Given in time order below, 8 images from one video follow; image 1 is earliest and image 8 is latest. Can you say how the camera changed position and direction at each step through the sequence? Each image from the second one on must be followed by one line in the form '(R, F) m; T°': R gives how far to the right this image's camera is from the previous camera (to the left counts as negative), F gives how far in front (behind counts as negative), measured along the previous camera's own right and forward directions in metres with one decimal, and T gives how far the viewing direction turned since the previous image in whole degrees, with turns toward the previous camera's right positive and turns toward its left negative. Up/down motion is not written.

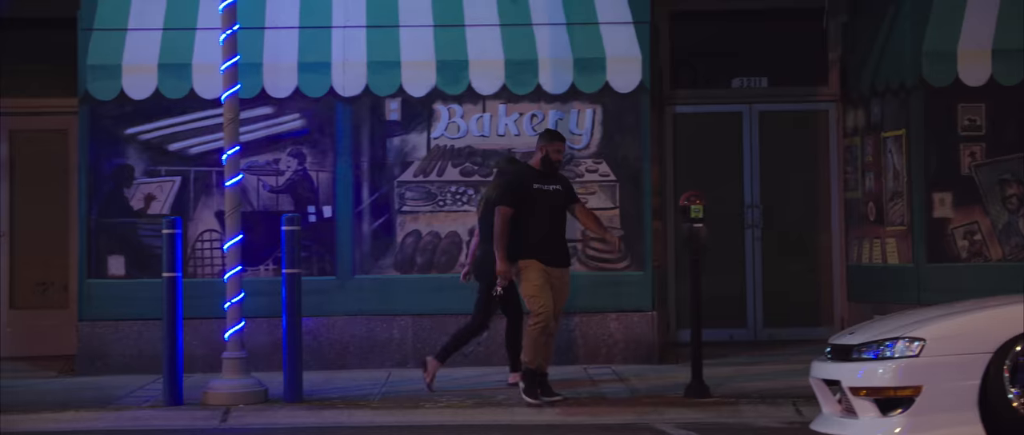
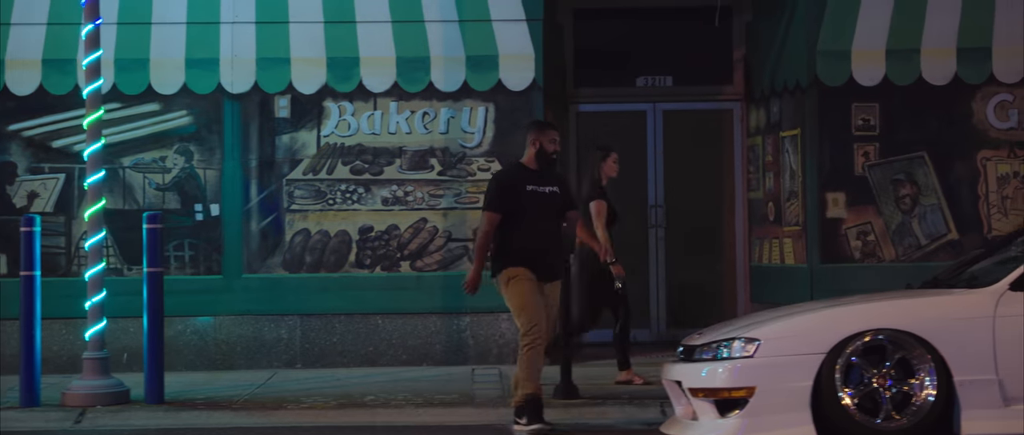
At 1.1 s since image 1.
(+0.8, +0.1) m; +1°
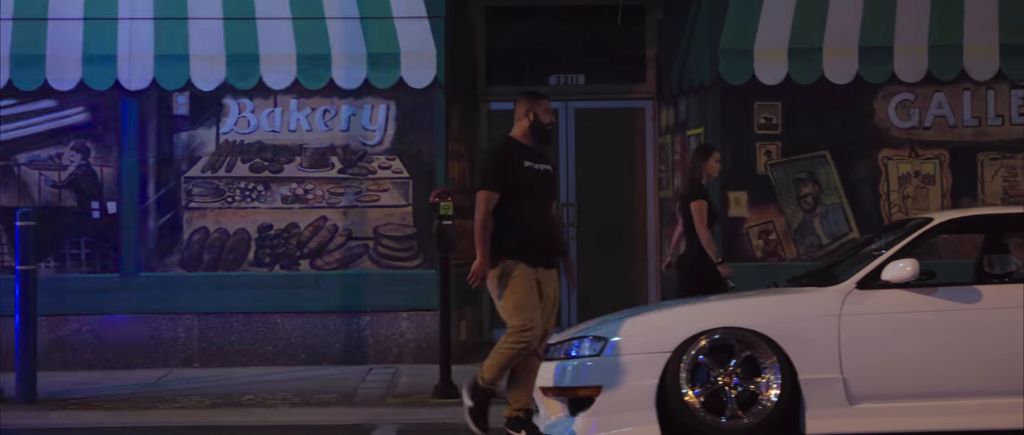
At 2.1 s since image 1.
(+0.7, +0.1) m; +1°
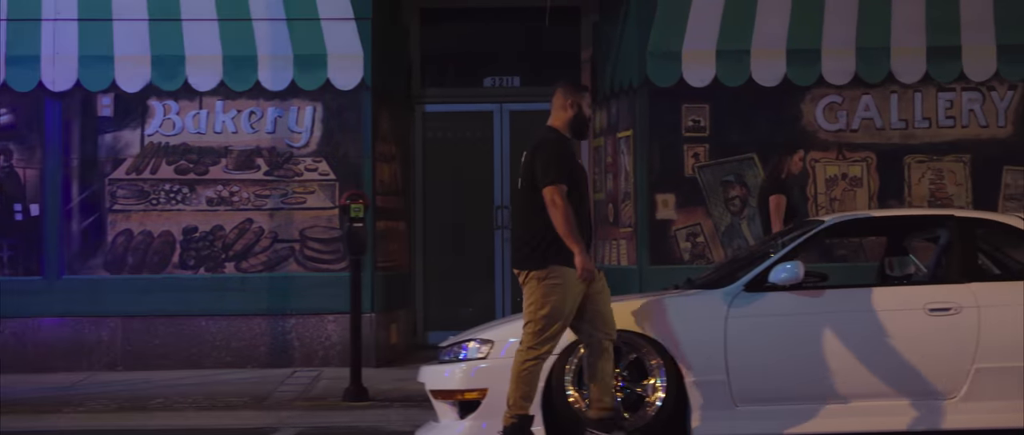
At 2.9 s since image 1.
(+0.5, 0.0) m; +1°
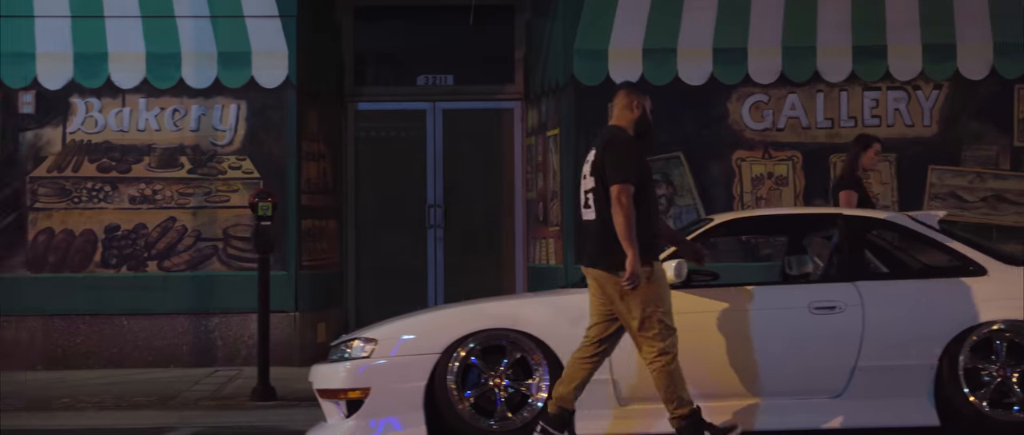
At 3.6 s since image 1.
(+0.5, 0.0) m; +1°
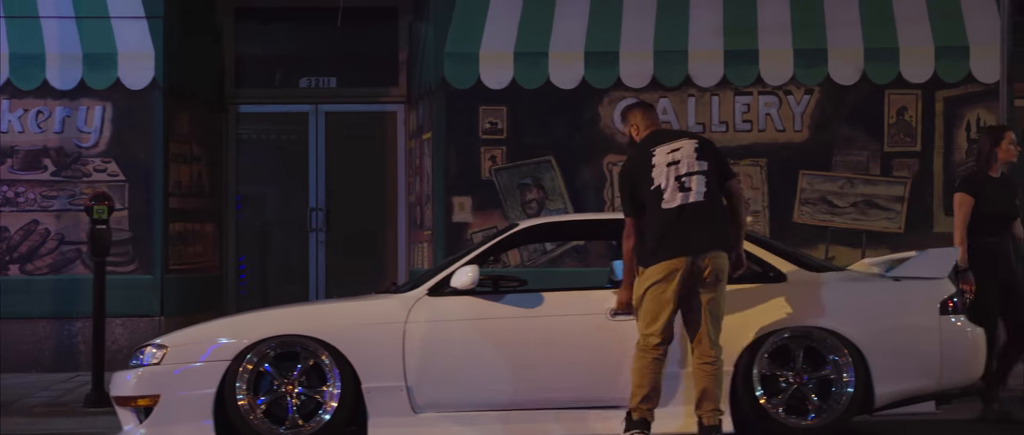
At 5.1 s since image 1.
(+0.9, +0.1) m; +1°
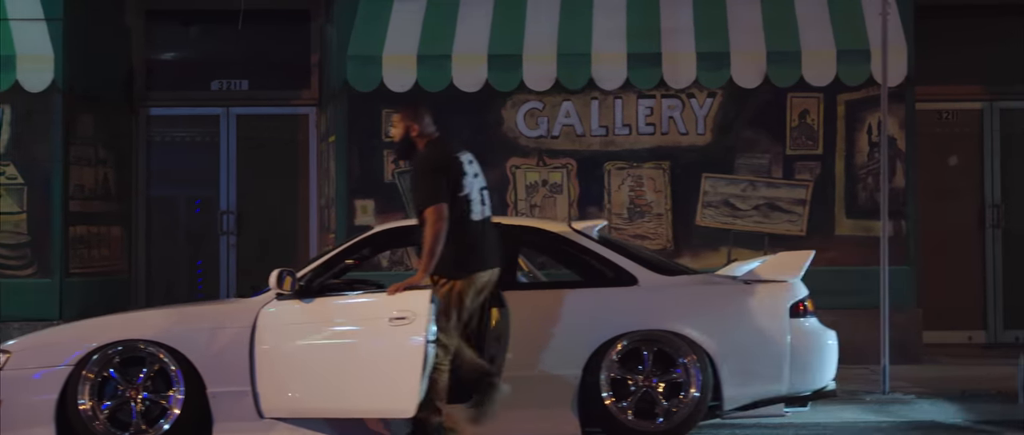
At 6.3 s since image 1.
(+0.6, 0.0) m; +1°
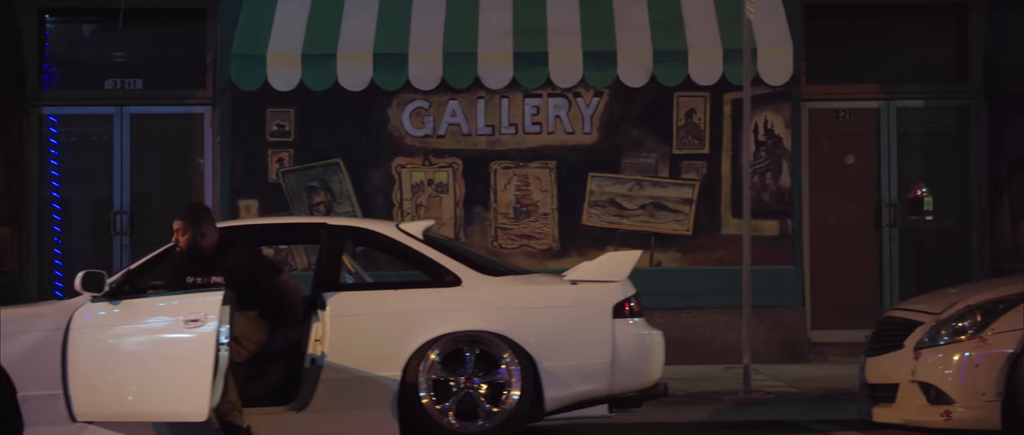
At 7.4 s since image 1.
(+0.8, 0.0) m; +1°
